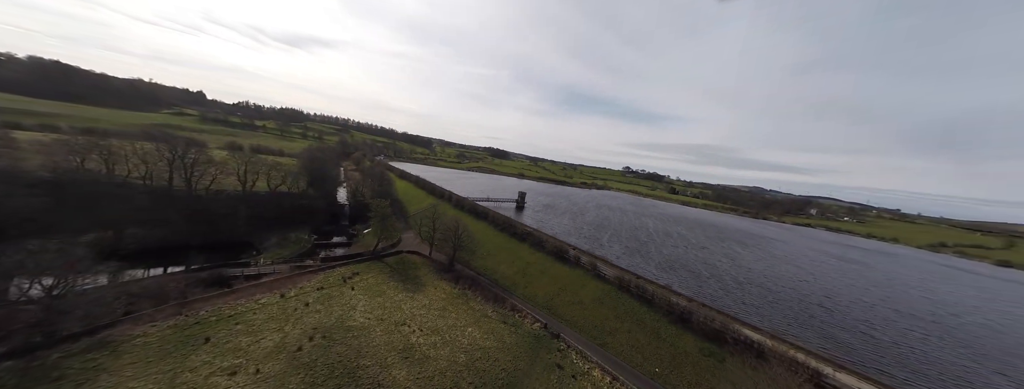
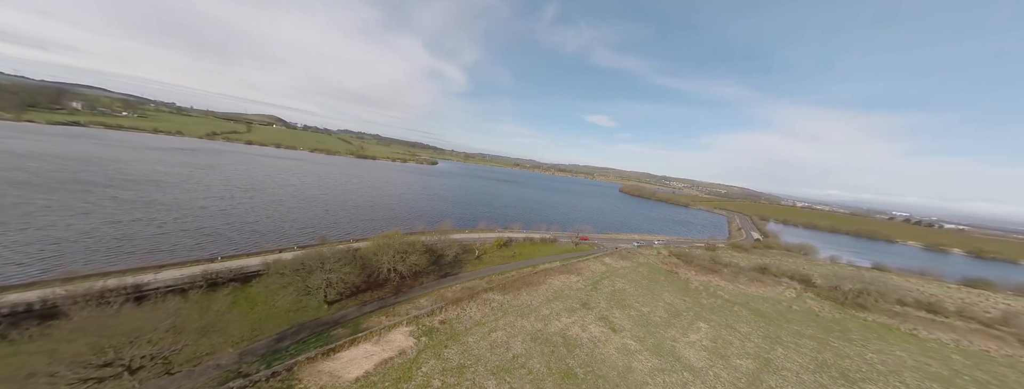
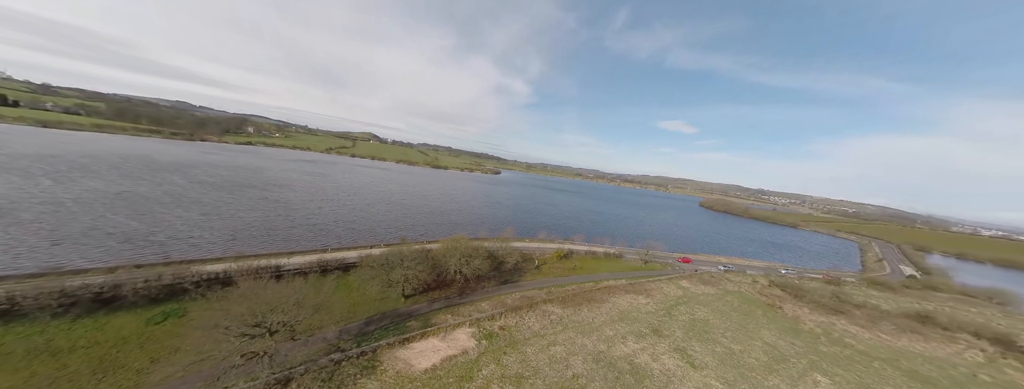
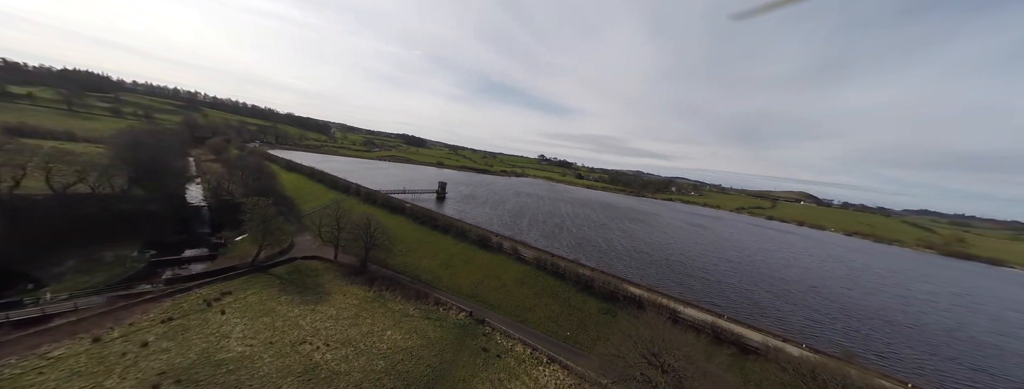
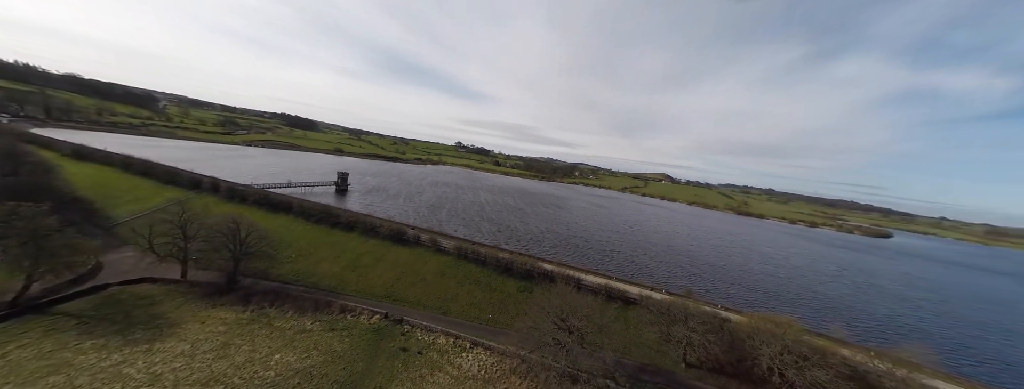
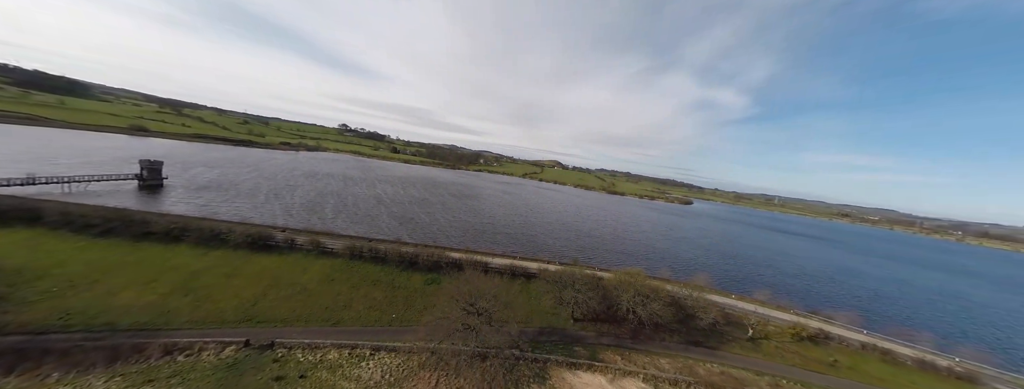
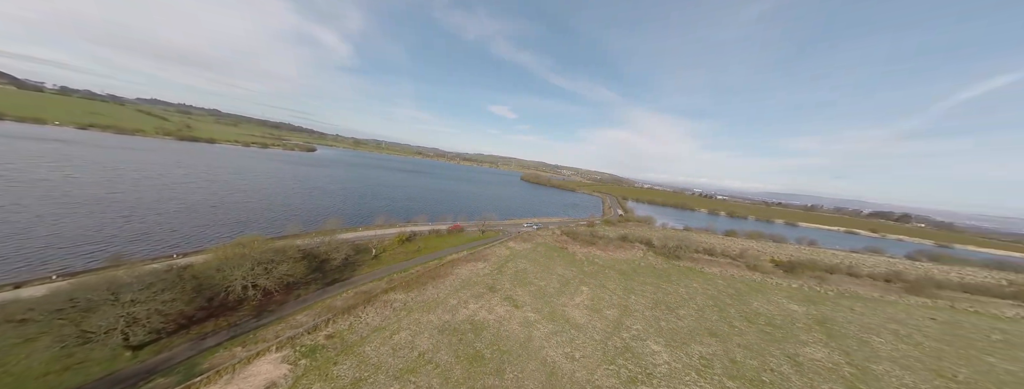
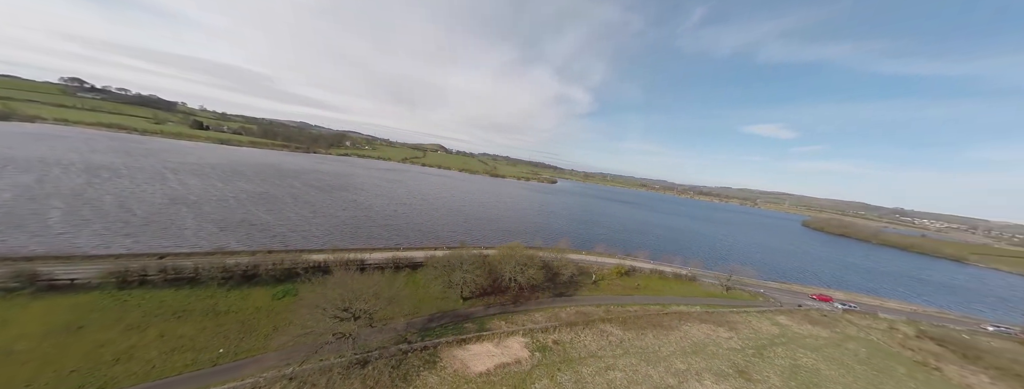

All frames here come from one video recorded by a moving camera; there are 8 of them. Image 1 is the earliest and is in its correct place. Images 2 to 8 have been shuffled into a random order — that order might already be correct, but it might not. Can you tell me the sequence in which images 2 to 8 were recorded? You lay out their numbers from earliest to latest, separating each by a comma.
4, 5, 6, 8, 3, 2, 7
